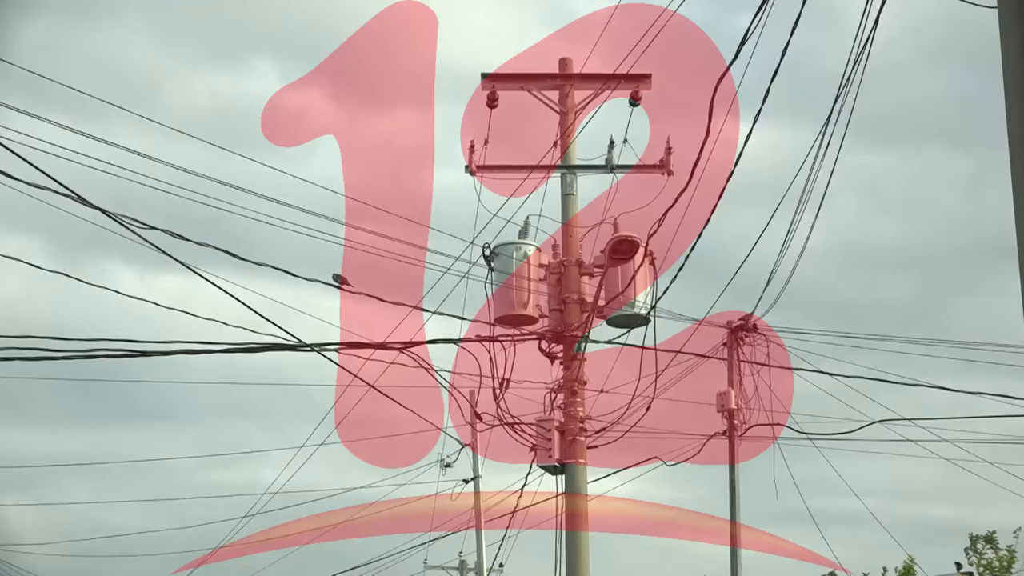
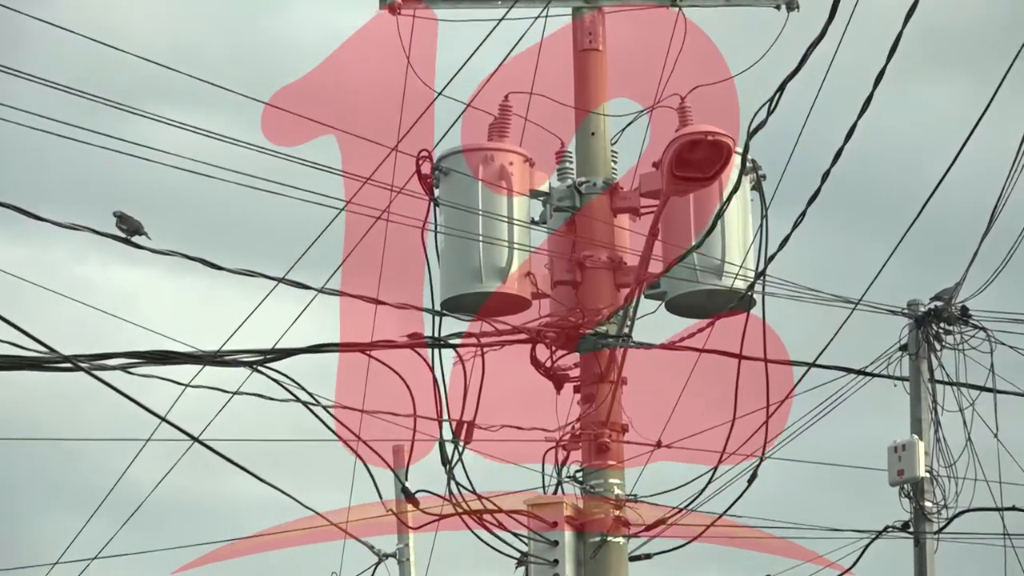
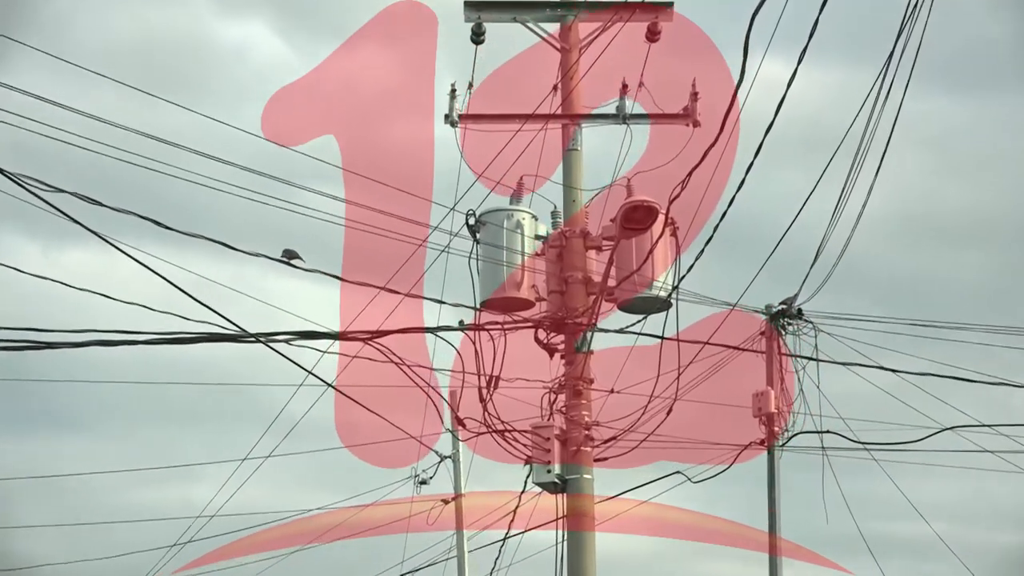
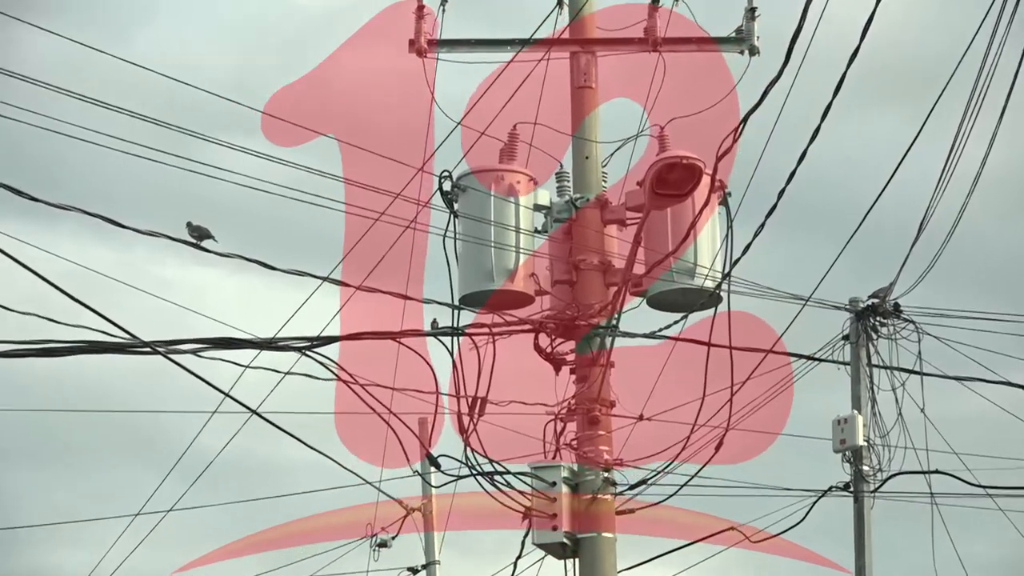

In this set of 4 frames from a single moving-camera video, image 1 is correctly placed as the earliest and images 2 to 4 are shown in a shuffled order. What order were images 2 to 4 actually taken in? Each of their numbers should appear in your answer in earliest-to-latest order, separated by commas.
3, 4, 2
